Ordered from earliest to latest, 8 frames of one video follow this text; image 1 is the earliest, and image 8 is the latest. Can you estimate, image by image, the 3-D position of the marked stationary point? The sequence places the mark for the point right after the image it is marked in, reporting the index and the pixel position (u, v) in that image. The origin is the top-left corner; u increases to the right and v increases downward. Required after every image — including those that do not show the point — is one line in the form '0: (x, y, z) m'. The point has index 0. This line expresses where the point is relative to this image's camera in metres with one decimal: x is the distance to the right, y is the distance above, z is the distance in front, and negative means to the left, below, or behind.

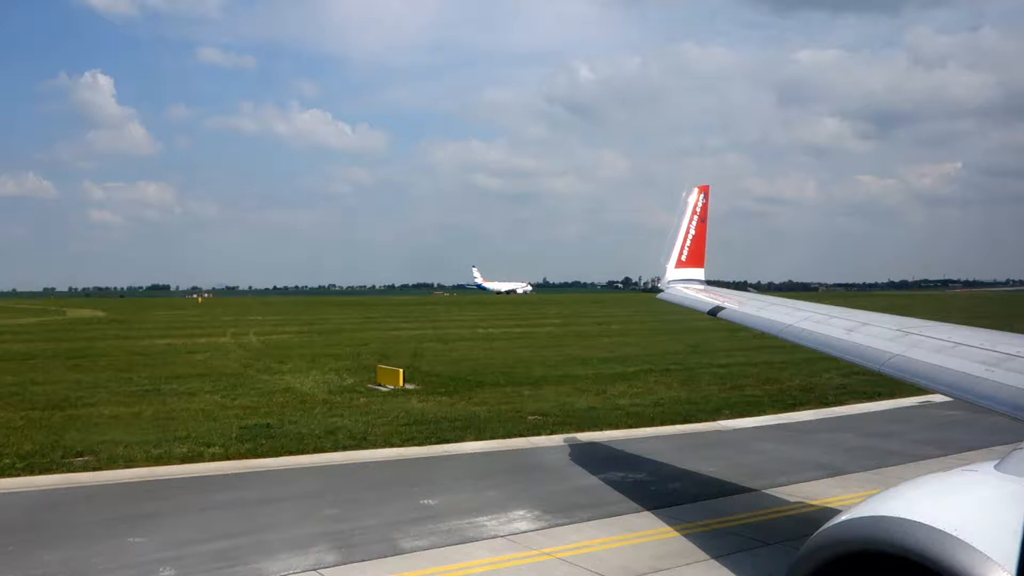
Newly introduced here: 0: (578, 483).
0: (+1.1, -2.8, +11.6) m
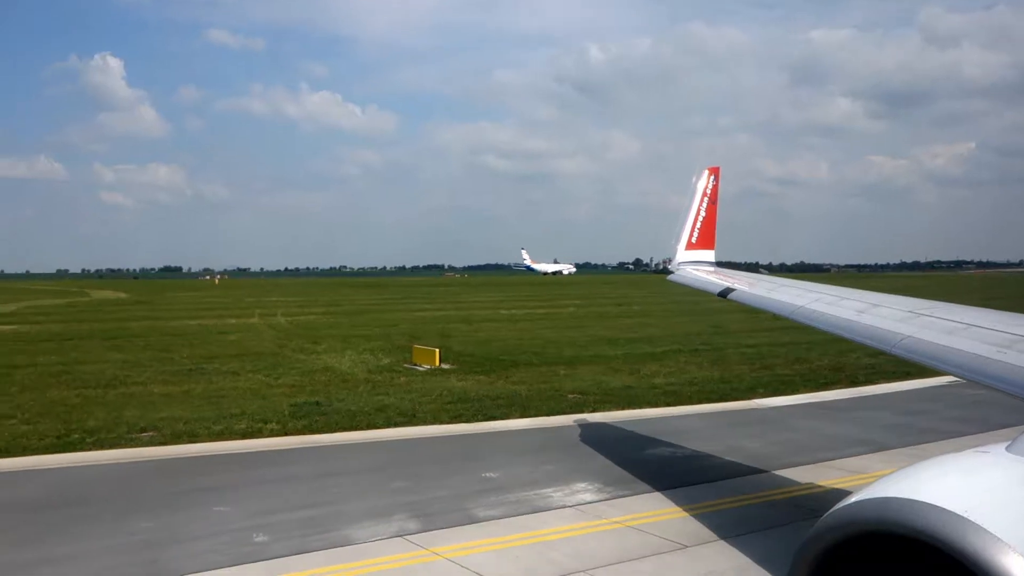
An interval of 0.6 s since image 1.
0: (+1.8, -2.5, +11.9) m
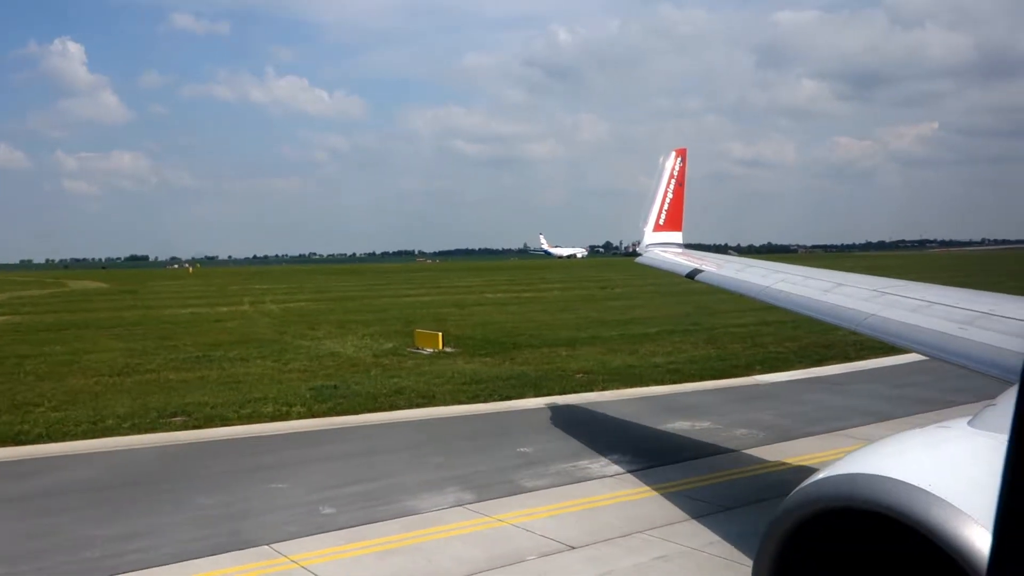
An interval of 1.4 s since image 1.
0: (+2.2, -2.2, +12.5) m
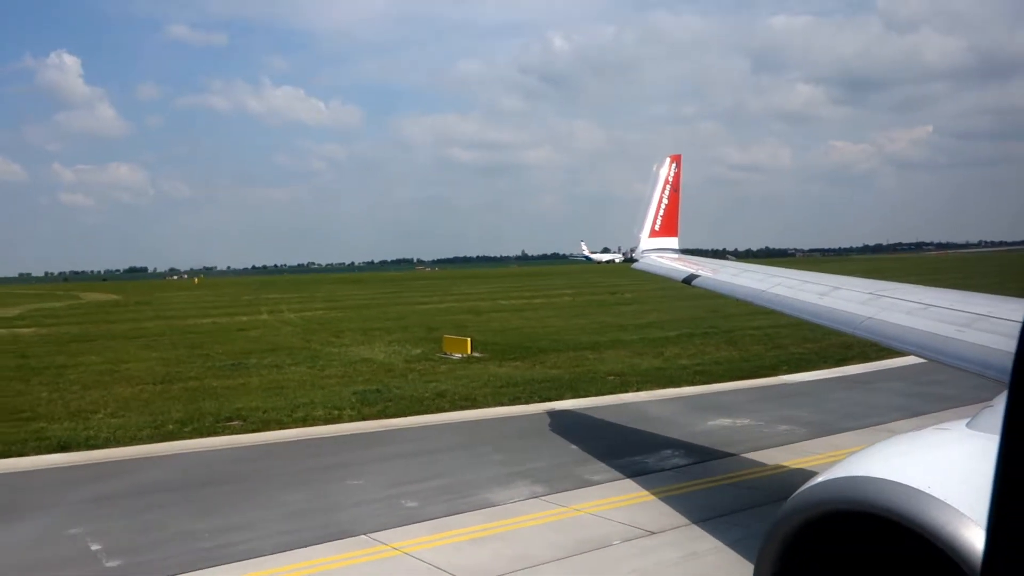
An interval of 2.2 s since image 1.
0: (+3.0, -2.2, +13.0) m
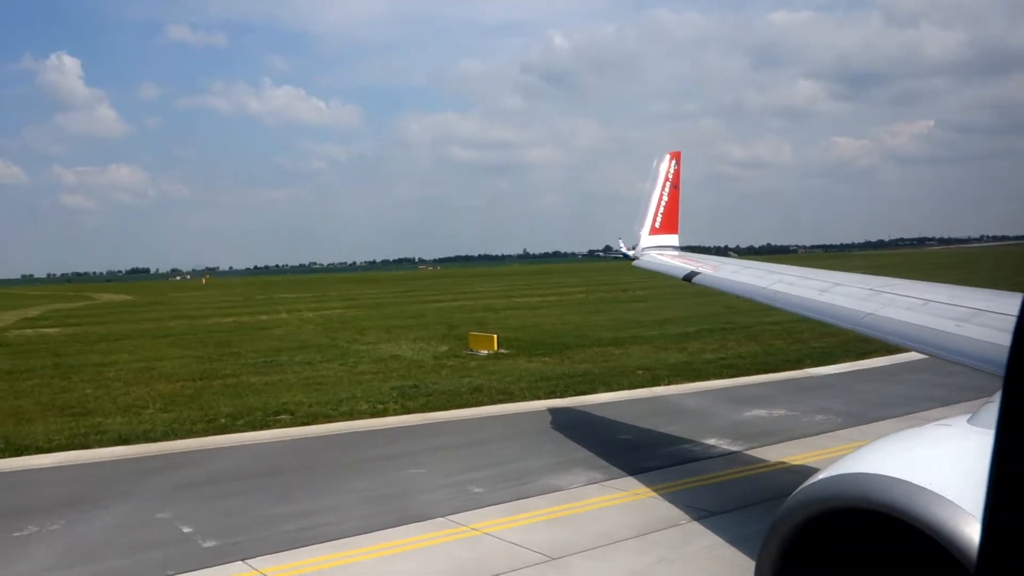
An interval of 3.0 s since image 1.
0: (+3.7, -2.1, +13.4) m
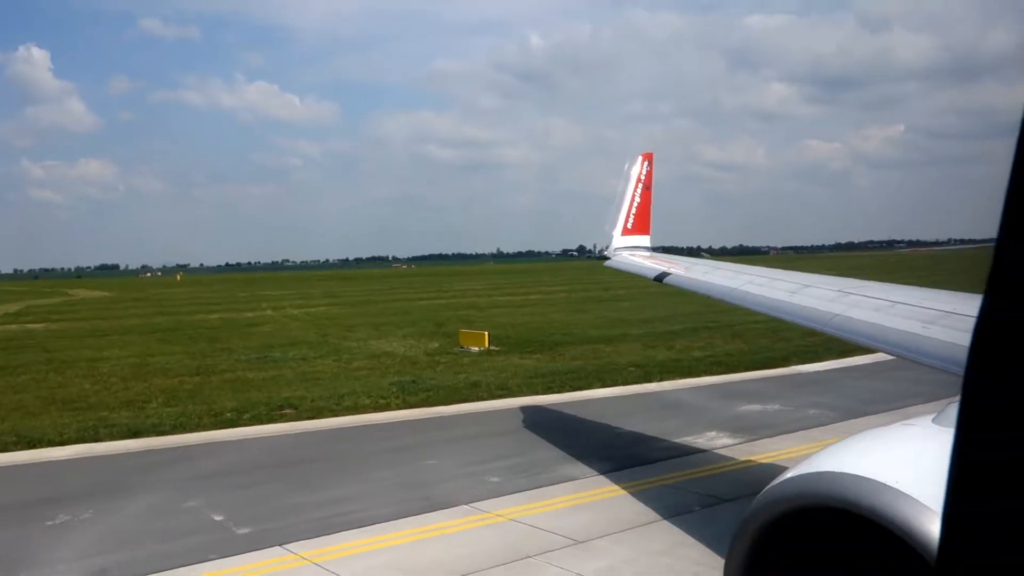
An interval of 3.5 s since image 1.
0: (+3.8, -2.1, +13.8) m
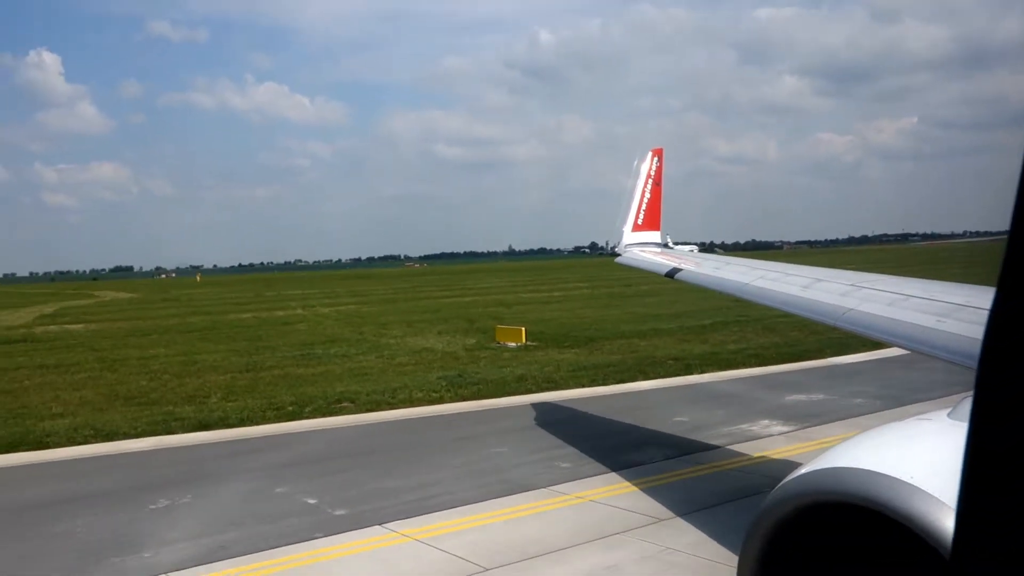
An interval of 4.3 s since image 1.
0: (+4.7, -2.0, +14.2) m
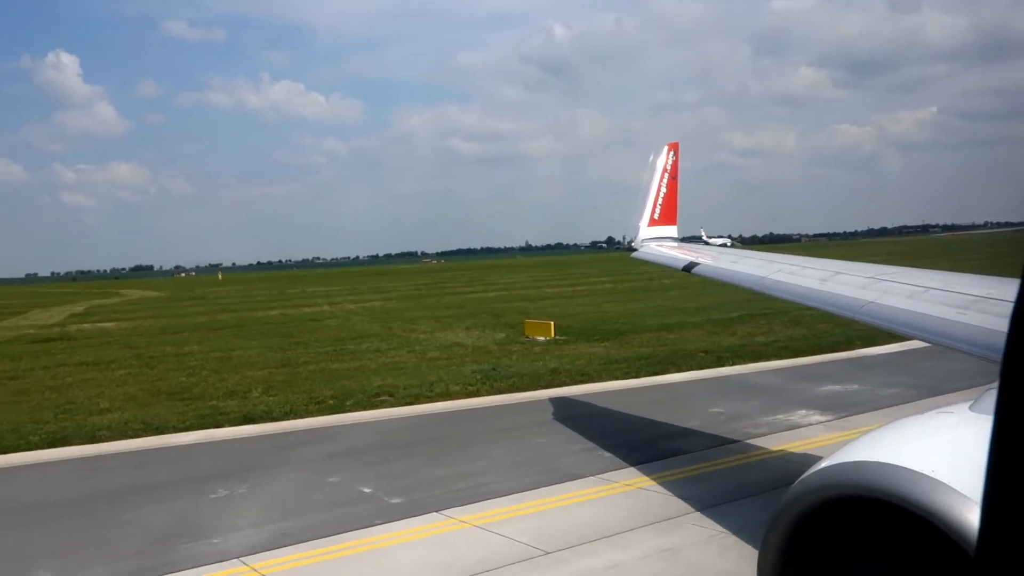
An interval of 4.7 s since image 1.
0: (+5.3, -1.9, +14.3) m
